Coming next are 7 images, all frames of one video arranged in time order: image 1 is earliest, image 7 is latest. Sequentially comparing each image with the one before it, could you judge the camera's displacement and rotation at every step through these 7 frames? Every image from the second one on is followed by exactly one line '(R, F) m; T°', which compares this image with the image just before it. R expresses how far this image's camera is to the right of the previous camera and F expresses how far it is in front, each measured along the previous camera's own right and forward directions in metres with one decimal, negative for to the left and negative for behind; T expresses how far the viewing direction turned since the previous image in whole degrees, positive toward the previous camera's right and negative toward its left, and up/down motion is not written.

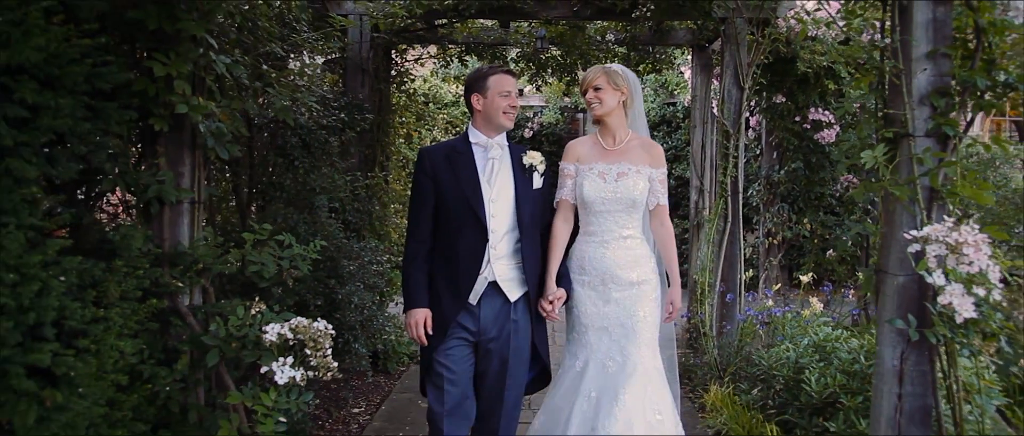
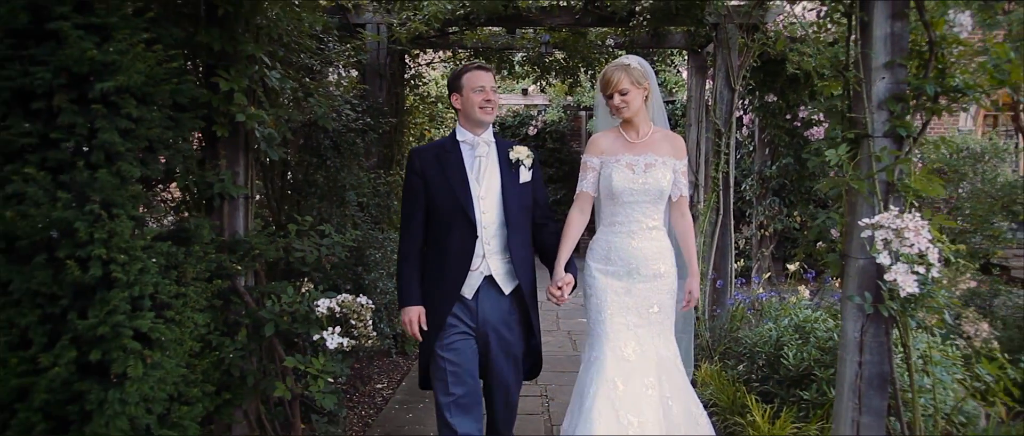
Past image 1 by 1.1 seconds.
(0.0, -0.4) m; 0°
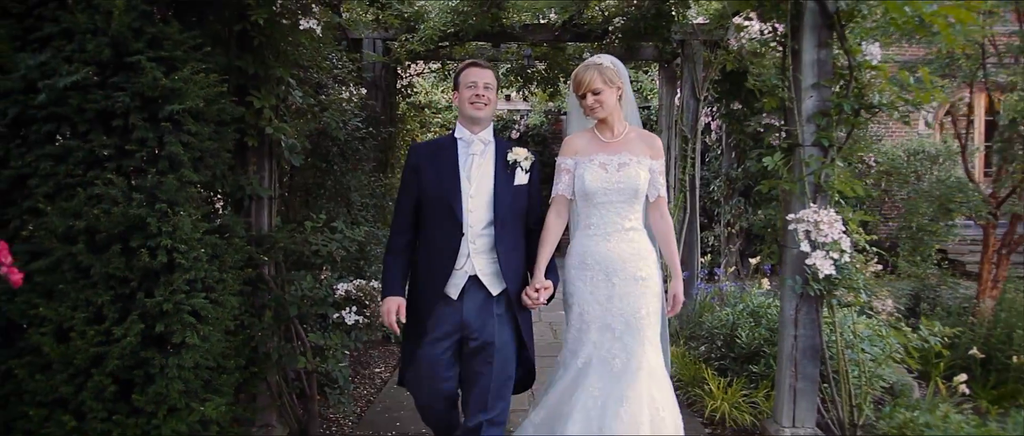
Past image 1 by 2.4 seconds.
(0.0, -0.5) m; +1°
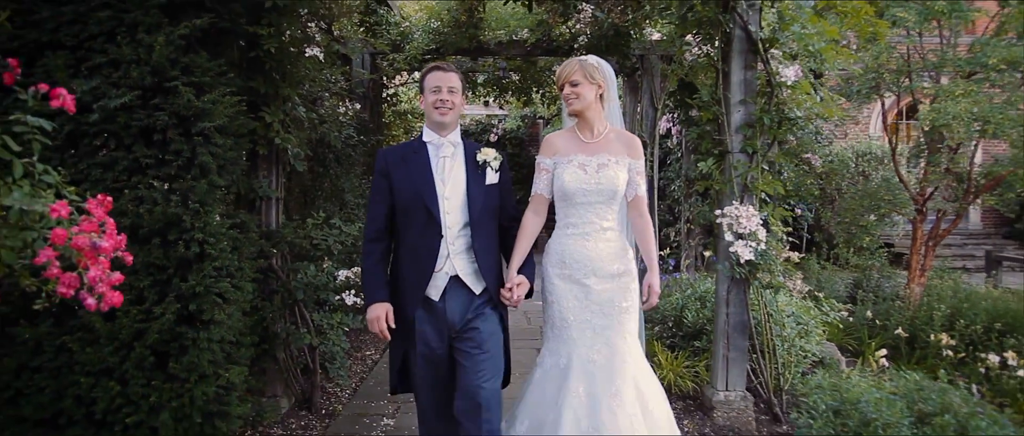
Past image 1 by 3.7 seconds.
(0.0, -0.5) m; +2°
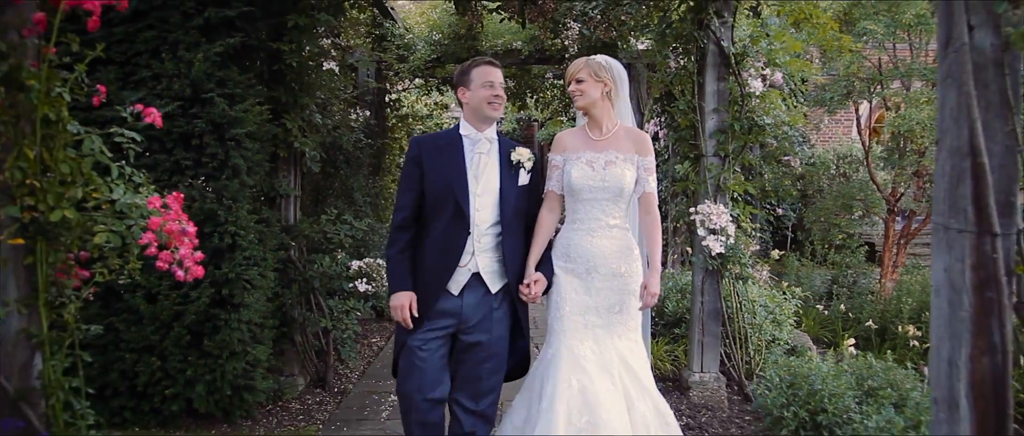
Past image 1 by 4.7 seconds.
(0.0, -0.4) m; 0°
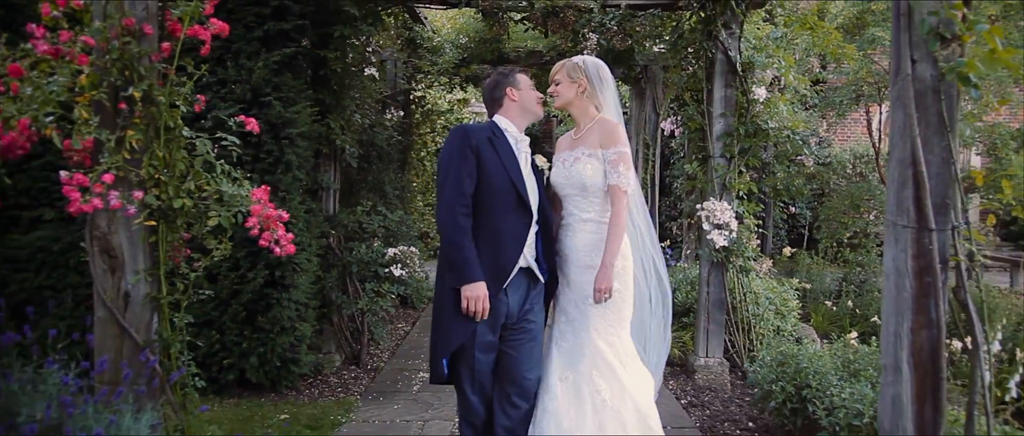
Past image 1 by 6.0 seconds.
(0.0, -0.4) m; -2°
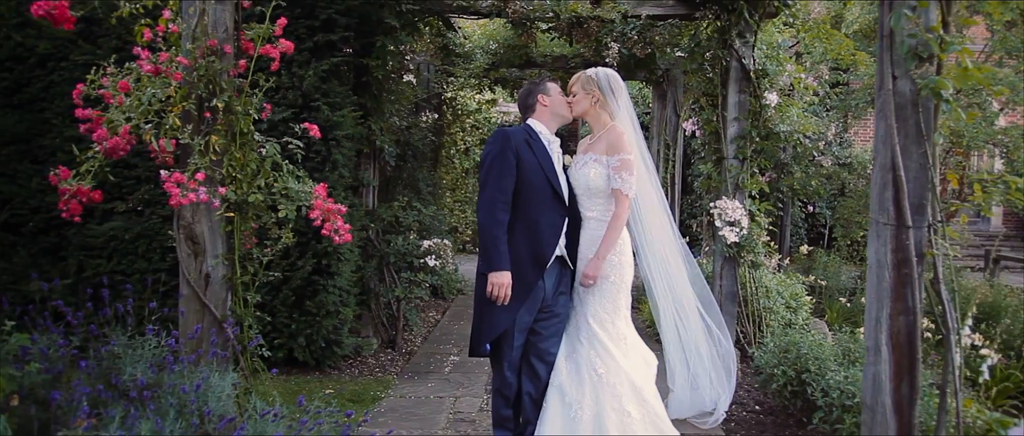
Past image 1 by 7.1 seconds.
(0.0, -0.3) m; -2°
